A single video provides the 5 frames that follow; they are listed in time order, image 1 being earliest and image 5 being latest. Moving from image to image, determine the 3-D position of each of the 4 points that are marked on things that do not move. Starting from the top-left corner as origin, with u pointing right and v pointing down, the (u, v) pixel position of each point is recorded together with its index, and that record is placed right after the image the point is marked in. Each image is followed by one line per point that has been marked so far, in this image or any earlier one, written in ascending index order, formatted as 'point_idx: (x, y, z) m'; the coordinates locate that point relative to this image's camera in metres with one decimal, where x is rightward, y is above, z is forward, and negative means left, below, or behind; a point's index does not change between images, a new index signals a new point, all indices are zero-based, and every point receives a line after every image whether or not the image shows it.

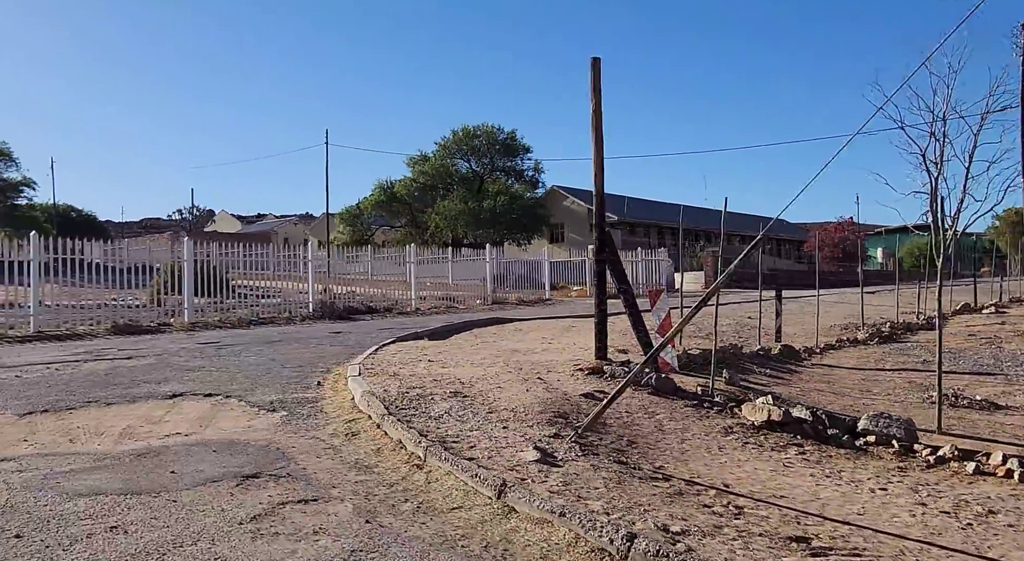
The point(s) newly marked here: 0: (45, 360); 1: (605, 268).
0: (-5.1, -0.8, +8.1) m
1: (+0.8, +0.1, +6.2) m
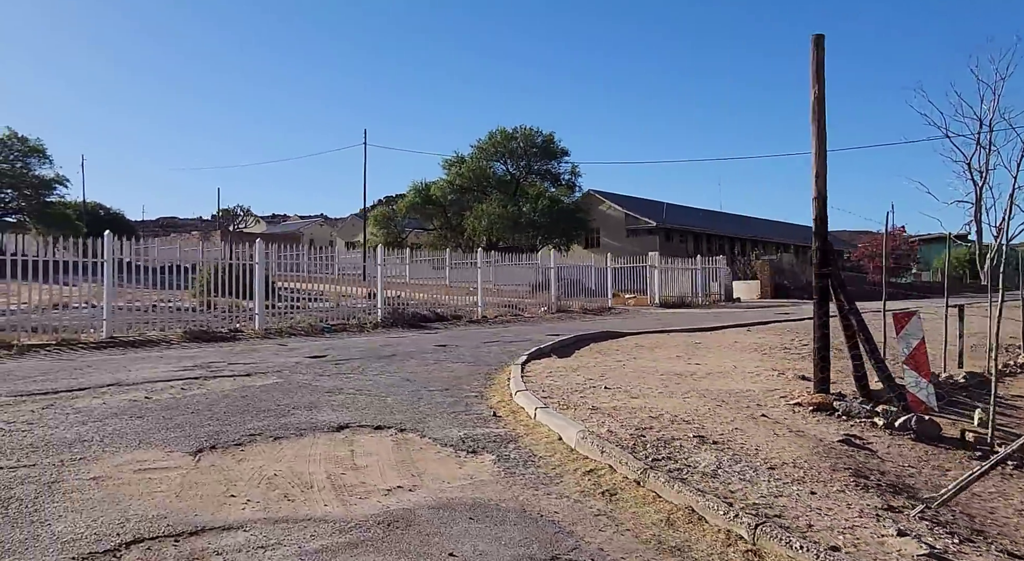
0: (-3.5, -0.9, +7.5) m
1: (+2.3, 0.0, +5.4) m
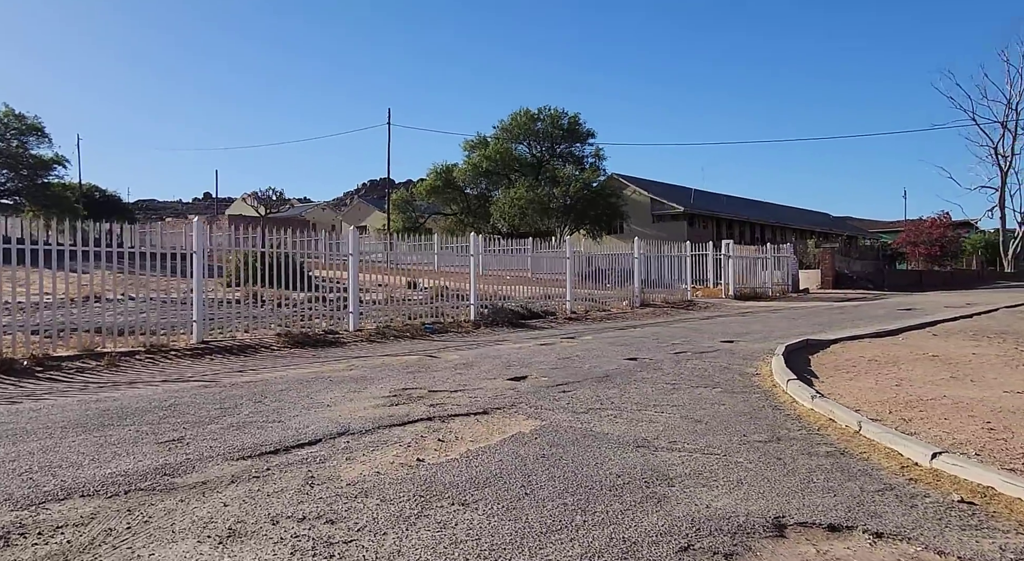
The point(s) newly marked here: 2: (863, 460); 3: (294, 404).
0: (-1.1, -1.0, +5.8) m
1: (+4.7, -0.2, +3.7) m
2: (+2.2, -1.1, +4.7) m
3: (-1.8, -1.0, +6.2) m
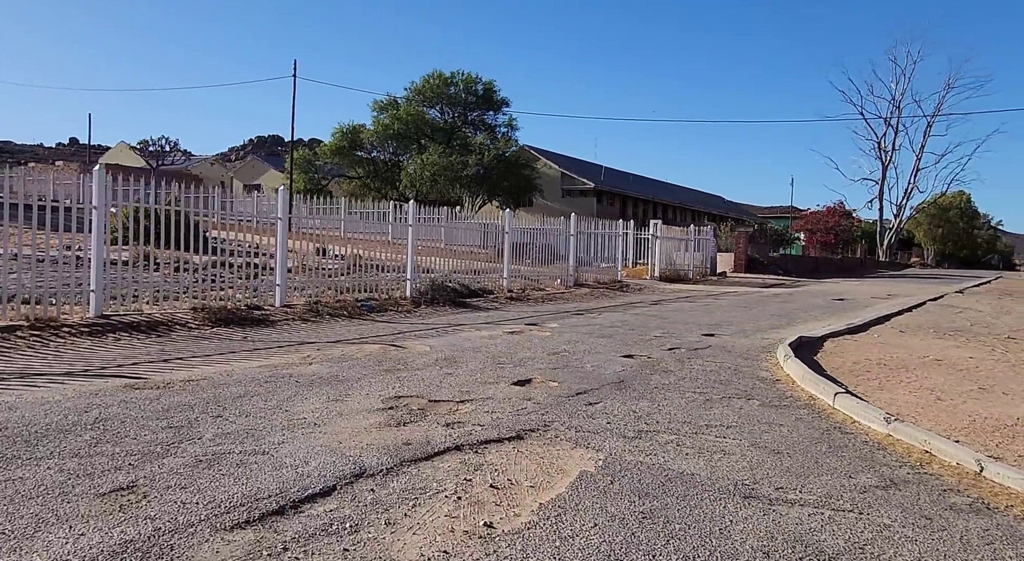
0: (-0.8, -0.9, +4.5) m
1: (+5.2, -0.4, +3.2) m
2: (+2.6, -1.2, +3.9) m
3: (-1.5, -0.9, +4.7) m
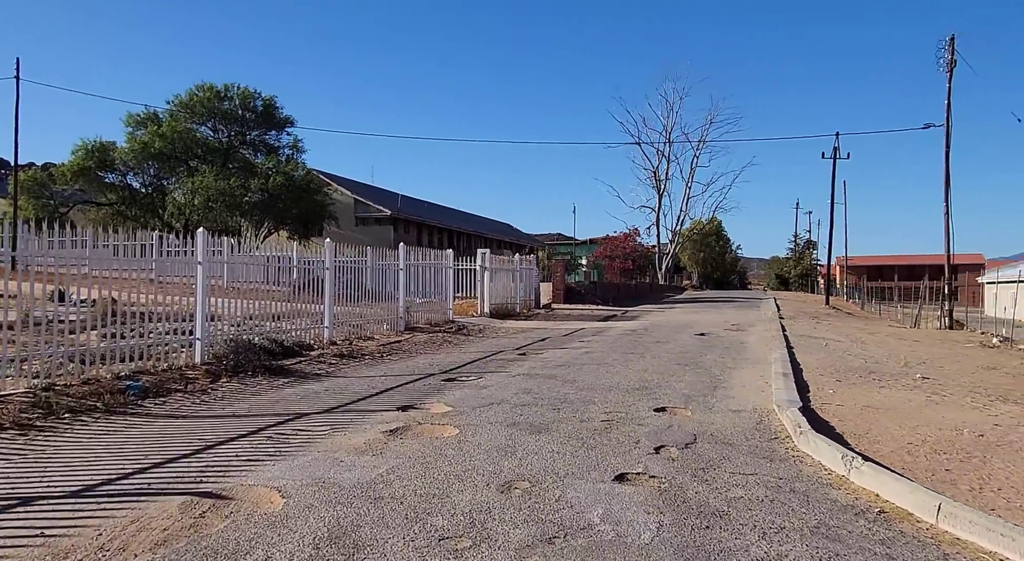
0: (-0.2, -1.3, +0.8) m
1: (+6.0, -0.6, +1.3) m
2: (+3.2, -1.5, +1.1) m
3: (-0.9, -1.3, +0.8) m
